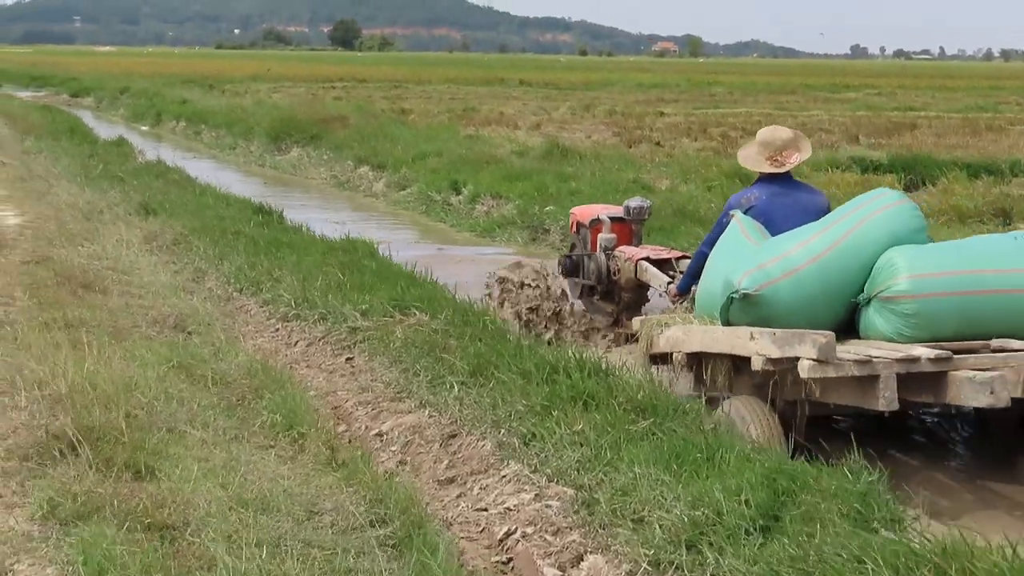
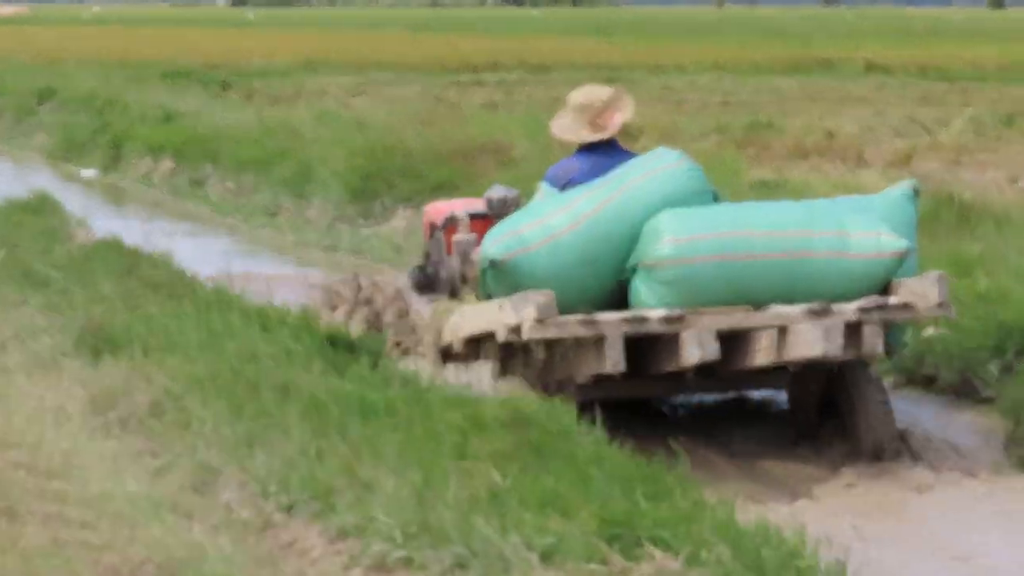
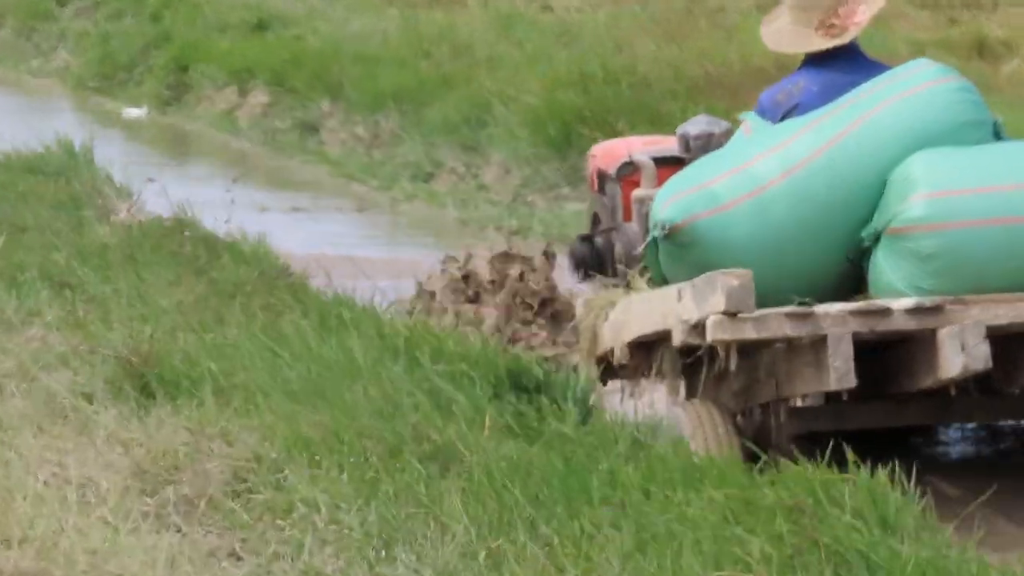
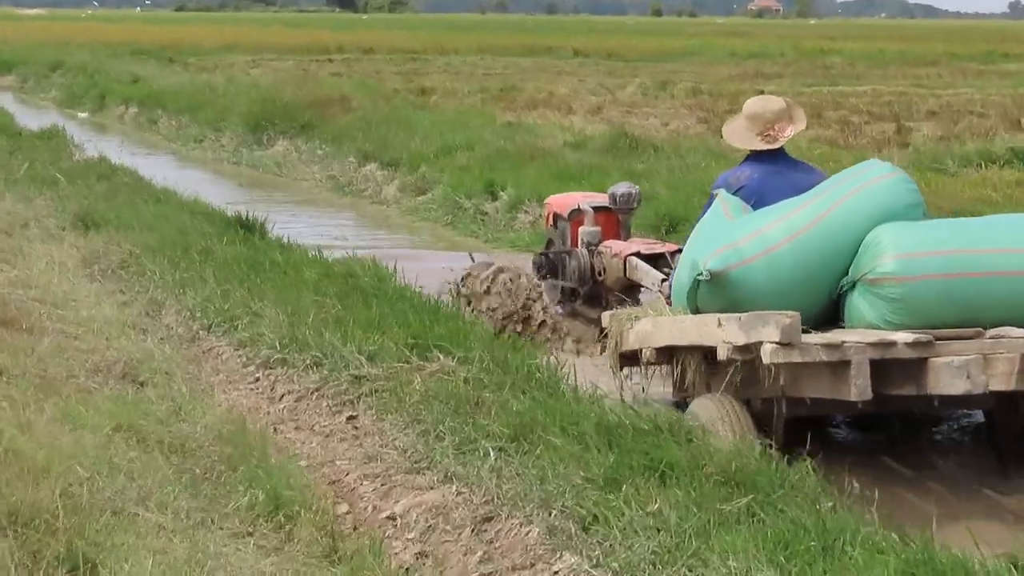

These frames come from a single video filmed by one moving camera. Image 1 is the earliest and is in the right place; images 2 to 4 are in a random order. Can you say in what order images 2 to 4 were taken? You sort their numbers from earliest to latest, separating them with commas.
4, 2, 3
